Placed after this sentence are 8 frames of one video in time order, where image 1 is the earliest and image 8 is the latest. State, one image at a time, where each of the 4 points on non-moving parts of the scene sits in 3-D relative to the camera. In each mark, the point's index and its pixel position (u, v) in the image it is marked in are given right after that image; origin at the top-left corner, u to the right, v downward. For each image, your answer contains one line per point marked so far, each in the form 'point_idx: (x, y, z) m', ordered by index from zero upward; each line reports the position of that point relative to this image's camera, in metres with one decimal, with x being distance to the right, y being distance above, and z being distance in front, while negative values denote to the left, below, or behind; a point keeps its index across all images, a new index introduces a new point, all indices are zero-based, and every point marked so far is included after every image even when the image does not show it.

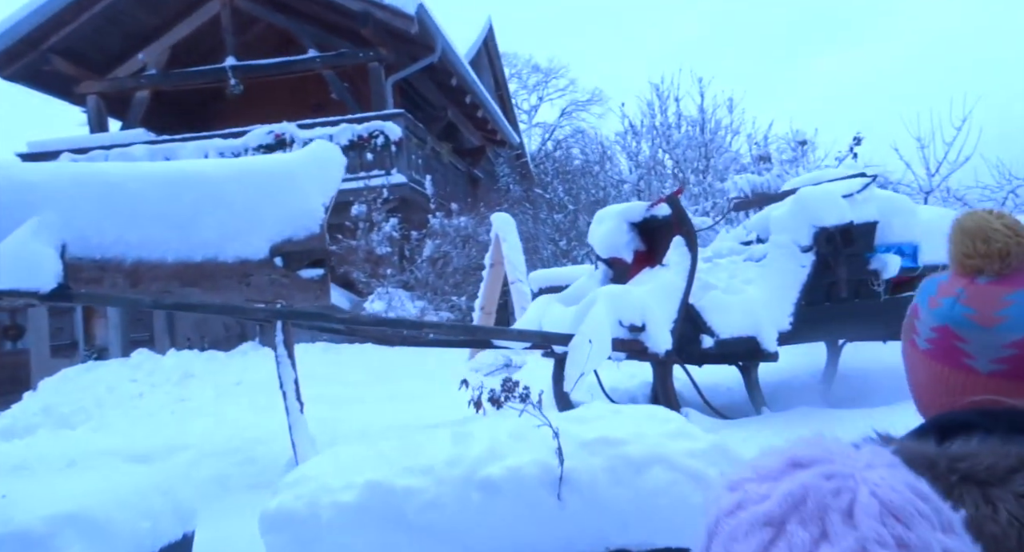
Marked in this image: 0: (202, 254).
0: (-1.1, +0.1, +2.6) m
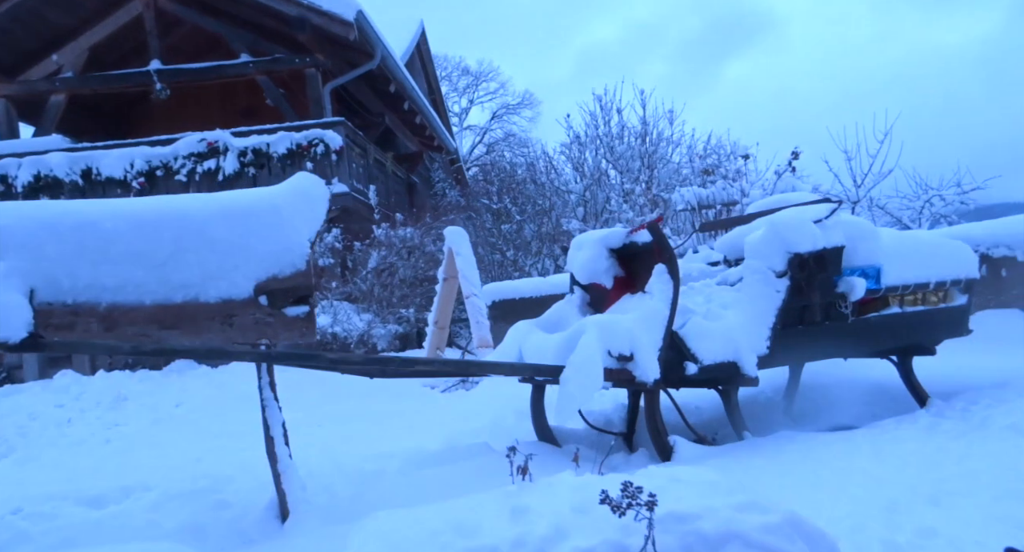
0: (-1.1, -0.1, +2.4) m
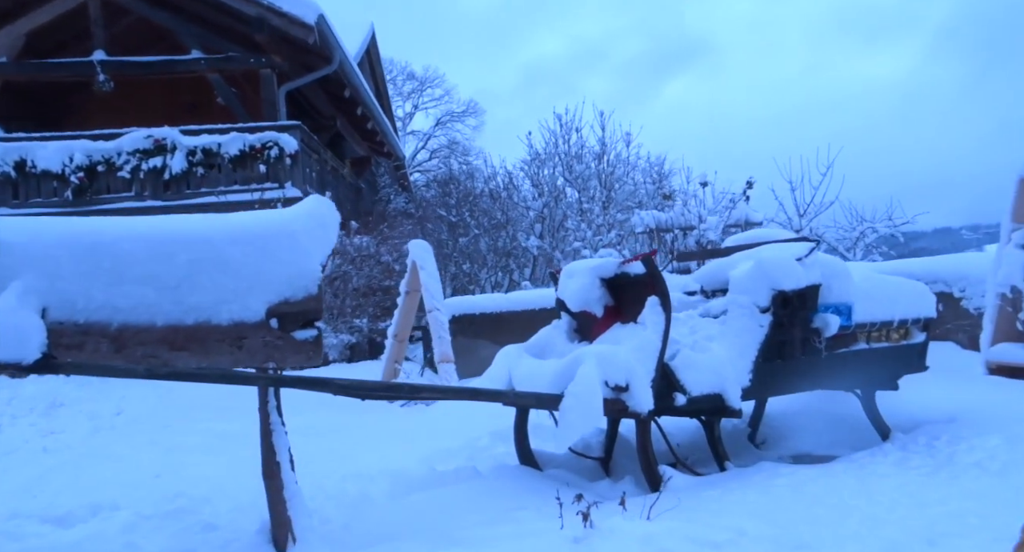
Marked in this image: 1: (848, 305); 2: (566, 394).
0: (-1.0, -0.1, +2.4) m
1: (+1.8, -0.2, +3.9) m
2: (+0.2, -0.5, +3.1) m
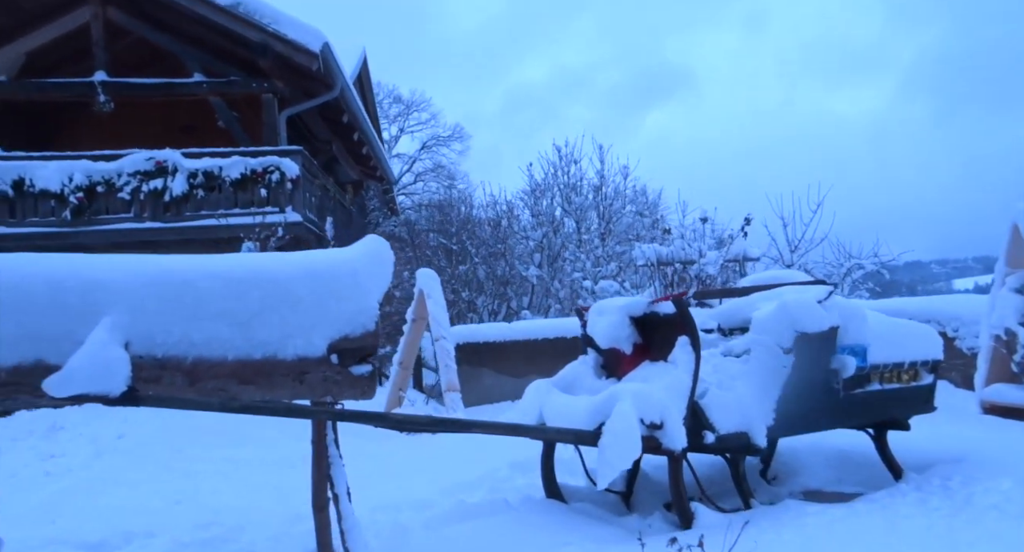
0: (-0.8, -0.3, +2.5) m
1: (+1.9, -0.4, +4.1) m
2: (+0.4, -0.7, +3.2) m
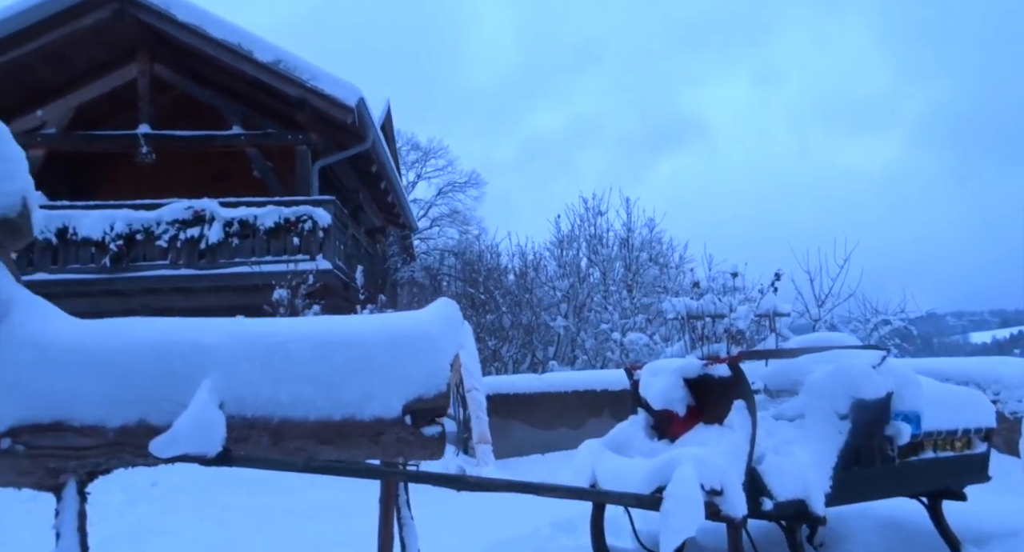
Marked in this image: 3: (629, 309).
0: (-0.6, -0.5, +2.5) m
1: (+2.2, -0.8, +4.1) m
2: (+0.7, -0.9, +3.2) m
3: (+2.3, -0.6, +14.1) m
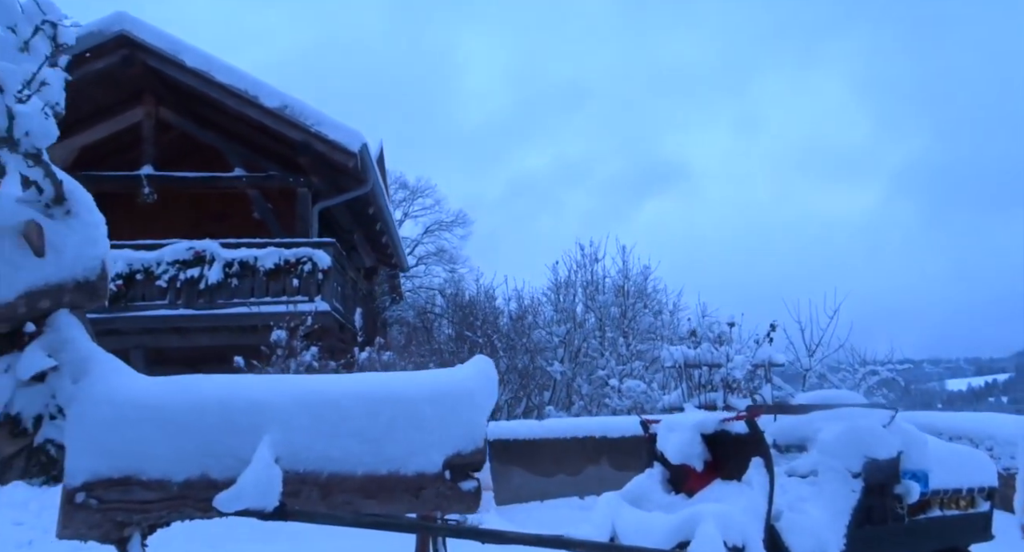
0: (-0.4, -0.7, +2.6) m
1: (+2.3, -1.1, +4.2) m
2: (+0.8, -1.2, +3.3) m
3: (+2.2, -1.5, +14.2) m
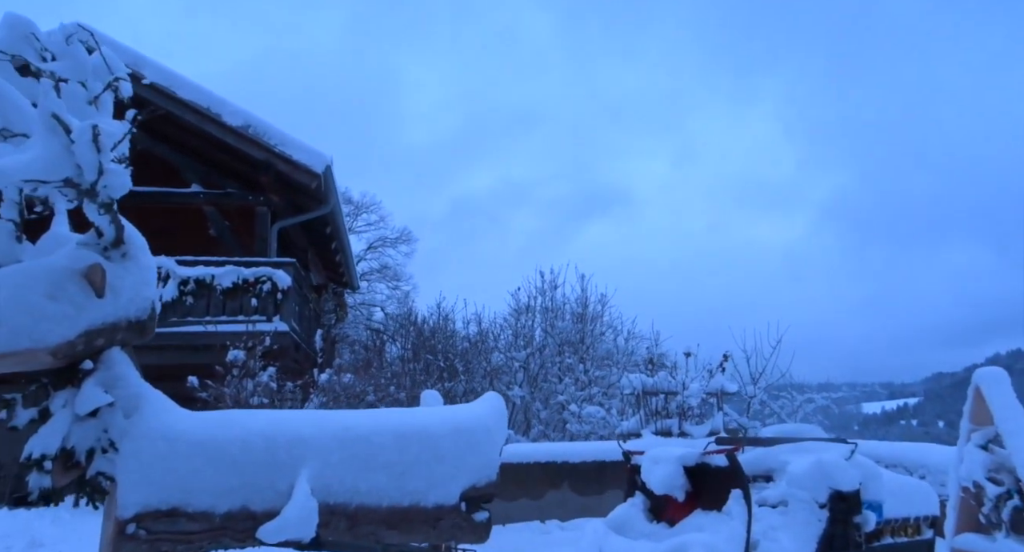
0: (-0.4, -0.9, +2.8) m
1: (+2.3, -1.4, +4.5) m
2: (+0.8, -1.4, +3.5) m
3: (+1.4, -2.1, +14.5) m
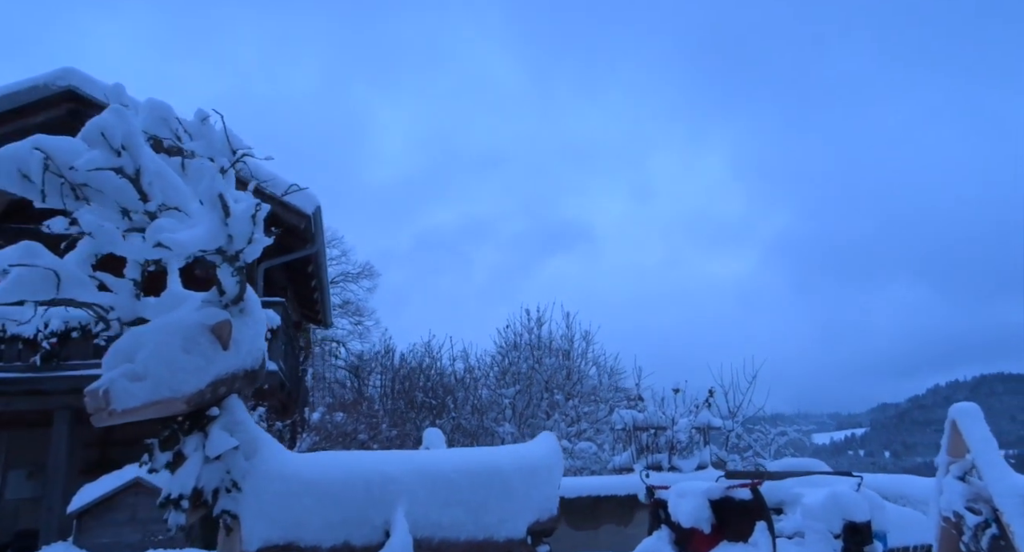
0: (-0.1, -1.1, +3.0) m
1: (+2.5, -1.7, +4.9) m
2: (+1.0, -1.7, +3.7) m
3: (+1.2, -2.9, +14.7) m
